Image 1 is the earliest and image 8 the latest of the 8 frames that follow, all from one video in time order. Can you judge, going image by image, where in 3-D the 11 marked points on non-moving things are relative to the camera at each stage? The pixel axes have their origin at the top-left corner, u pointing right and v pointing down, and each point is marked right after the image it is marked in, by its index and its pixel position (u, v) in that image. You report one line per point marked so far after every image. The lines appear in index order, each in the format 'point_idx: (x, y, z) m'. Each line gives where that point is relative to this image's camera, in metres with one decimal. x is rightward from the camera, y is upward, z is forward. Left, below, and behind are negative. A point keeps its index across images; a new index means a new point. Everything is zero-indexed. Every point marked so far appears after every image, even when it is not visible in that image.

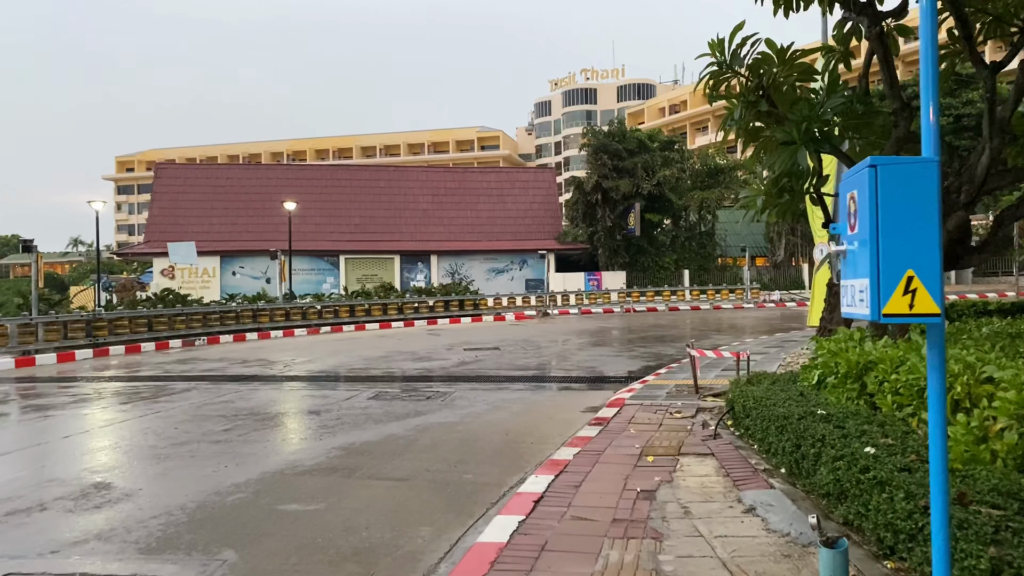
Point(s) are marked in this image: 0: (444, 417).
0: (-0.7, -1.4, +8.2) m
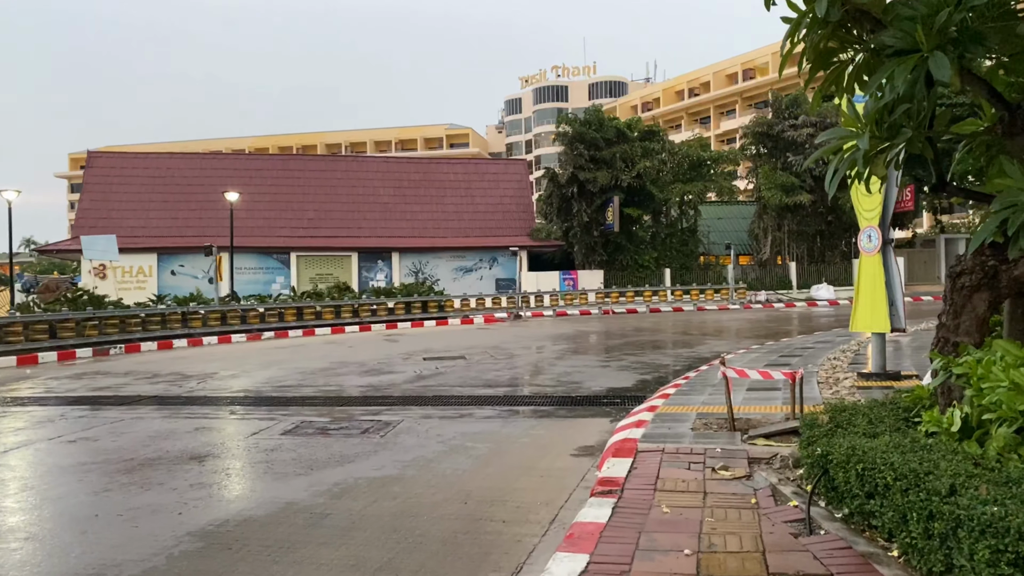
0: (-1.0, -1.3, +5.8) m
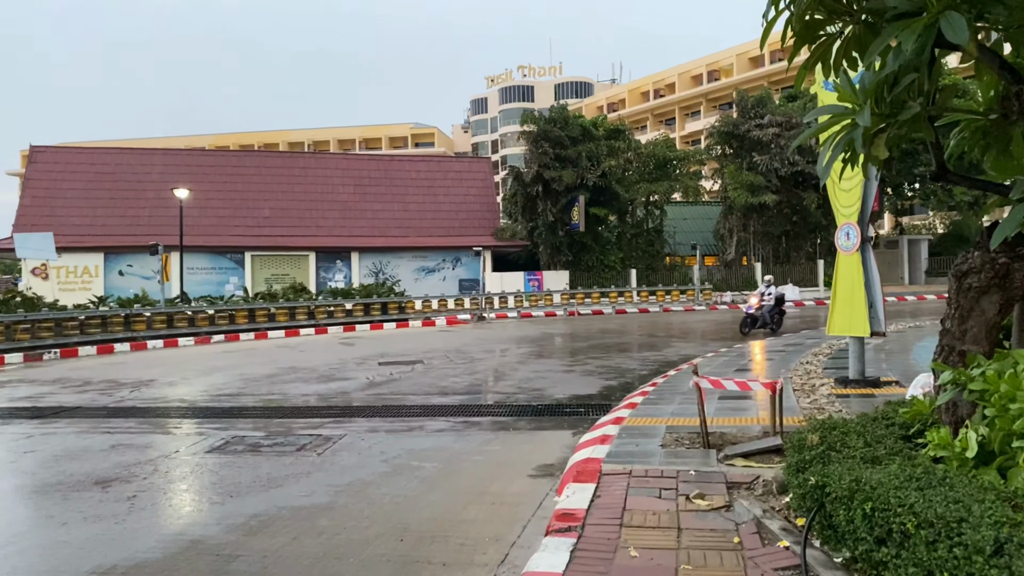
0: (-1.3, -1.3, +5.1) m
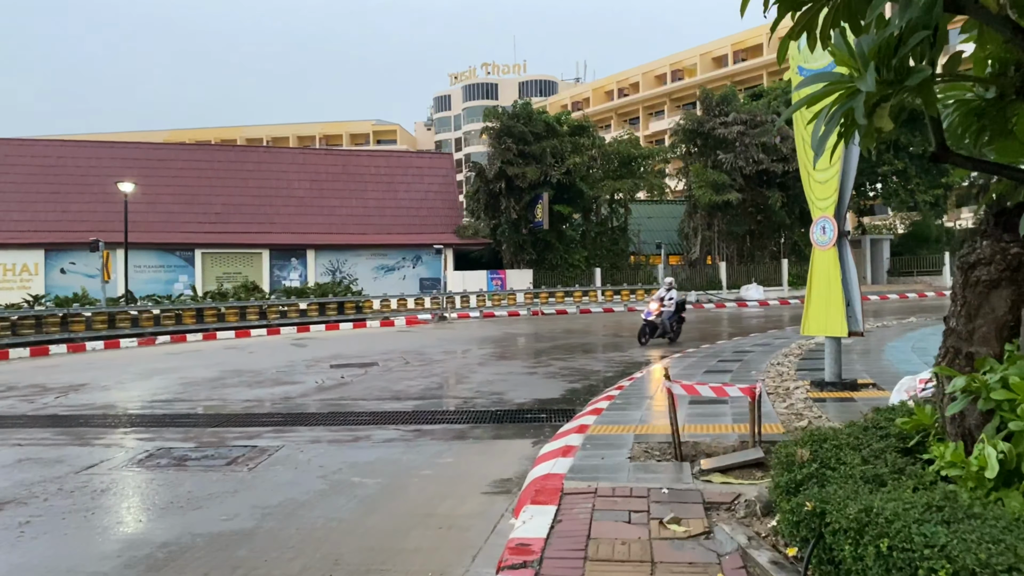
0: (-1.6, -1.3, +4.4) m
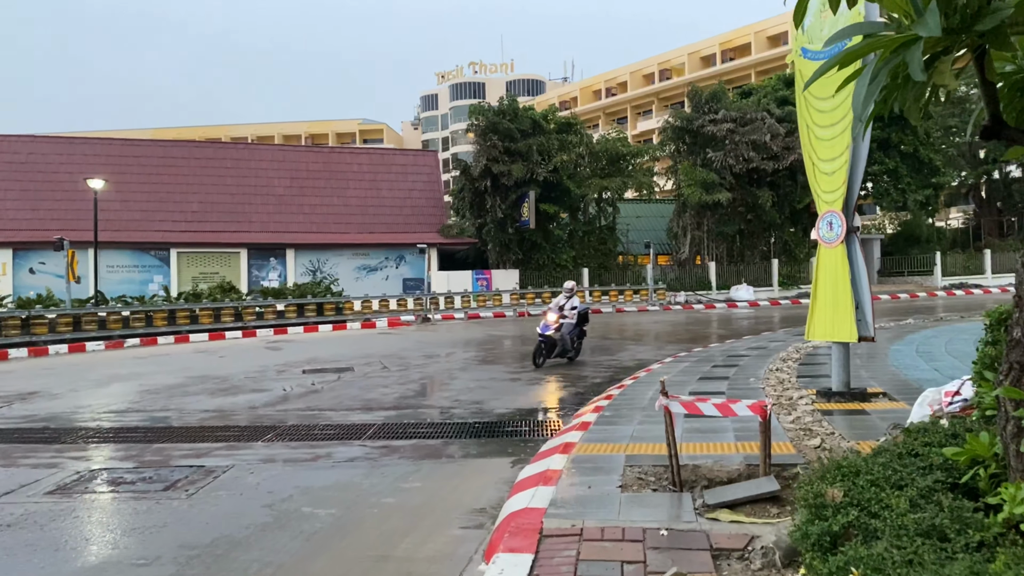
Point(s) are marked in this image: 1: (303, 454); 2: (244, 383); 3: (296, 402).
0: (-1.8, -1.3, +3.8) m
1: (-1.6, -1.3, +6.1) m
2: (-3.7, -1.3, +10.8) m
3: (-2.5, -1.3, +8.9) m
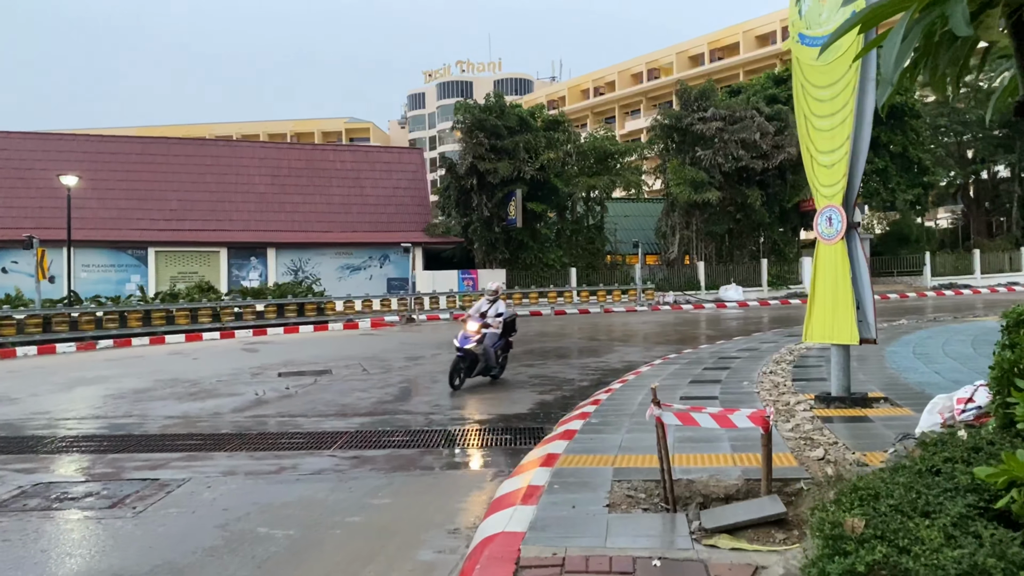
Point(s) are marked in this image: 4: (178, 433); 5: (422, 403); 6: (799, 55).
0: (-1.9, -1.3, +3.3) m
1: (-1.8, -1.3, +5.7) m
2: (-3.9, -1.3, +10.3) m
3: (-2.7, -1.3, +8.5) m
4: (-3.1, -1.3, +7.2) m
5: (-1.0, -1.2, +8.5) m
6: (+2.4, +2.0, +6.6) m
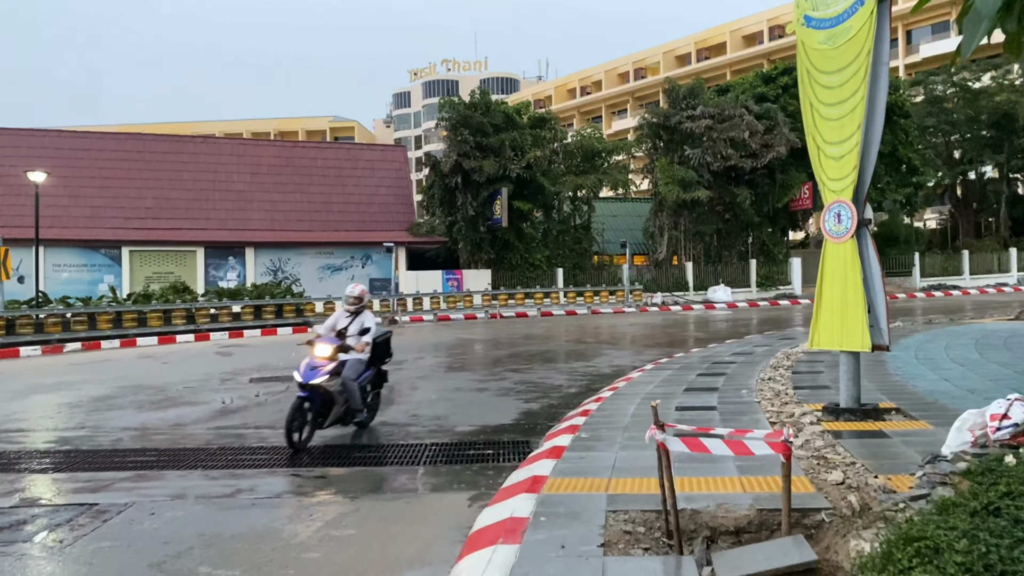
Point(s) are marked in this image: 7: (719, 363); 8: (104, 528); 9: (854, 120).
0: (-1.9, -1.3, +2.8) m
1: (-1.9, -1.3, +5.1) m
2: (-4.1, -1.3, +9.7) m
3: (-2.8, -1.3, +7.9) m
4: (-3.2, -1.3, +6.6) m
5: (-1.1, -1.3, +7.9) m
6: (+2.3, +2.0, +6.1) m
7: (+2.7, -1.0, +10.2) m
8: (-2.3, -1.3, +4.3) m
9: (+2.5, +1.2, +5.7) m
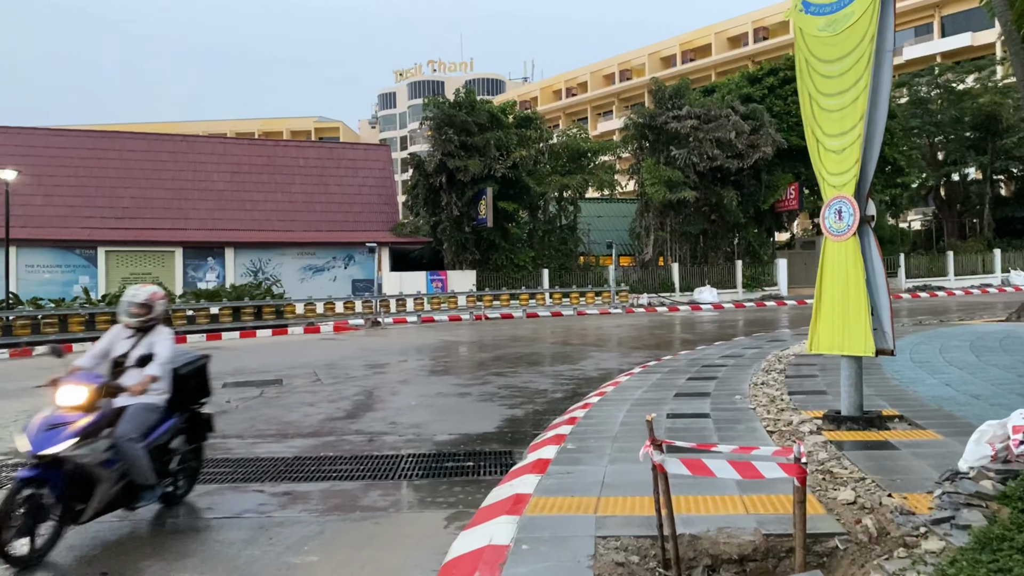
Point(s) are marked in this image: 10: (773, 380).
0: (-2.0, -1.3, +2.3) m
1: (-2.0, -1.3, +4.7) m
2: (-4.3, -1.3, +9.3) m
3: (-3.0, -1.3, +7.5) m
4: (-3.4, -1.4, +6.2) m
5: (-1.3, -1.3, +7.5) m
6: (+2.2, +2.0, +5.8) m
7: (+2.5, -1.0, +9.9) m
8: (-2.4, -1.3, +3.9) m
9: (+2.4, +1.2, +5.4) m
10: (+2.7, -1.0, +8.1) m
